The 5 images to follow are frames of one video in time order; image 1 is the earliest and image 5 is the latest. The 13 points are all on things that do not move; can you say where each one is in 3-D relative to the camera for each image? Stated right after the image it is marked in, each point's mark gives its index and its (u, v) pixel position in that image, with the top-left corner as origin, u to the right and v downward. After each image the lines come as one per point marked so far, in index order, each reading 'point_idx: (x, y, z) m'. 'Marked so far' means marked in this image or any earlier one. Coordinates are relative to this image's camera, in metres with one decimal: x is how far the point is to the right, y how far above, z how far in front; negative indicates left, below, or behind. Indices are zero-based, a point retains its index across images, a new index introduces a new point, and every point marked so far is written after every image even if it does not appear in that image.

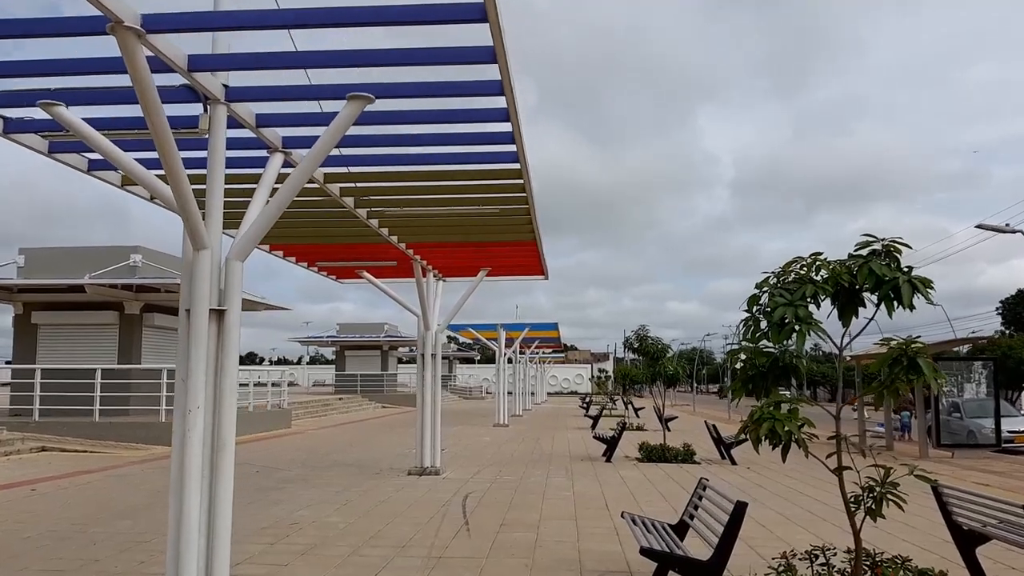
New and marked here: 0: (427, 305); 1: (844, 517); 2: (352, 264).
0: (-1.3, -0.3, +12.1) m
1: (+3.7, -2.6, +8.8) m
2: (-2.5, +0.4, +12.2) m
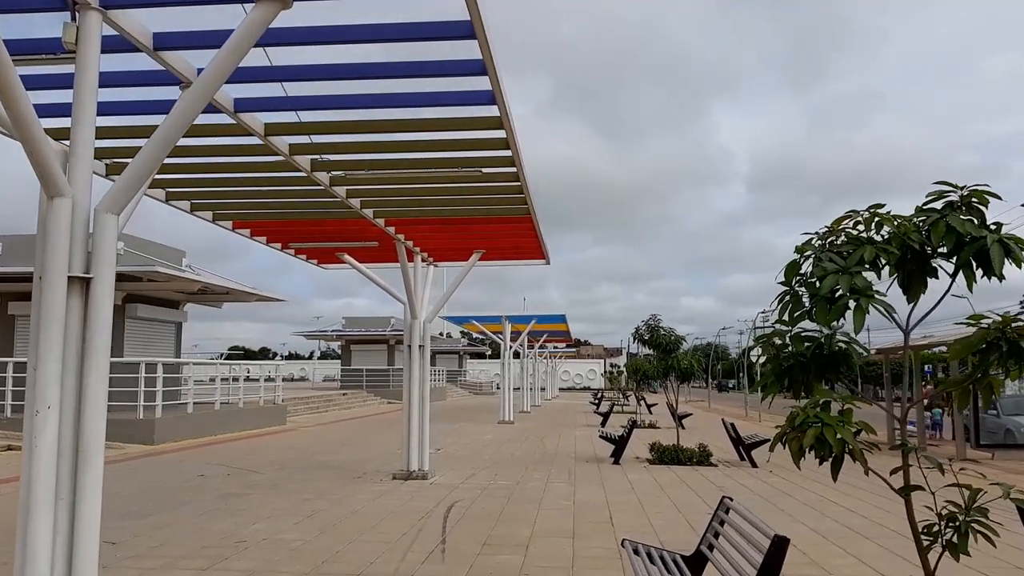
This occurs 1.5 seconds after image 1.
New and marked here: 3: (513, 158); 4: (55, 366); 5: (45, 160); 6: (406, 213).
0: (-1.4, -0.1, +11.0) m
1: (+3.6, -2.4, +7.5) m
2: (-2.6, +0.6, +11.1) m
3: (0.0, +1.3, +8.3) m
4: (-2.0, -0.3, +3.4) m
5: (-2.1, +0.6, +3.4) m
6: (-1.3, +0.9, +10.0) m
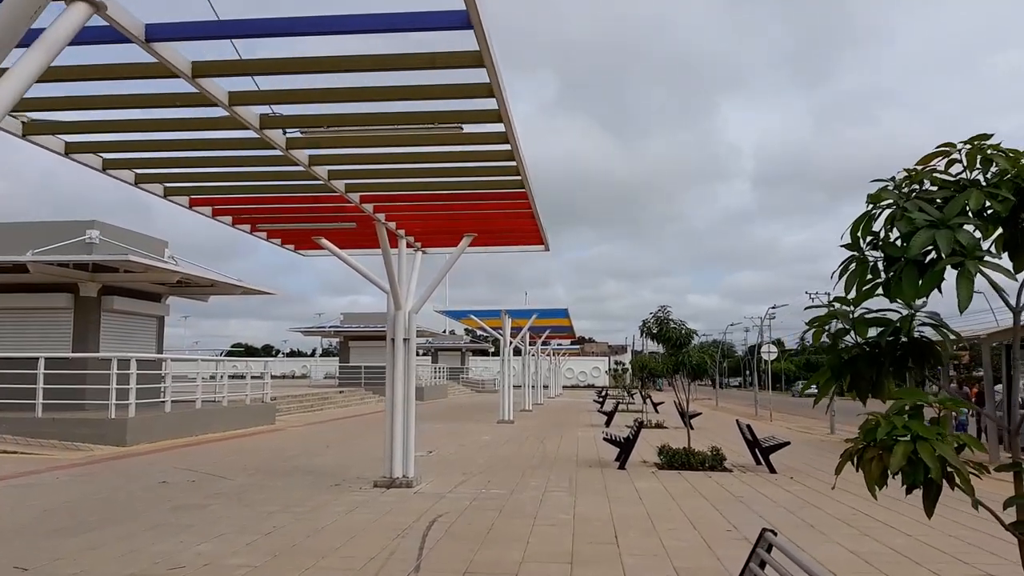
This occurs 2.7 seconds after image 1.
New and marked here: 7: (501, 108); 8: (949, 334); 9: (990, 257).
0: (-1.4, +0.1, +9.9) m
1: (+3.5, -2.2, +6.5) m
2: (-2.6, +0.8, +10.1) m
3: (-0.1, +1.5, +7.2) m
4: (-2.1, -0.2, +2.4) m
5: (-2.2, +0.7, +2.4) m
6: (-1.4, +1.1, +9.0) m
7: (-0.1, +1.4, +6.5) m
8: (+1.7, -0.2, +3.0) m
9: (+1.6, +0.1, +2.6) m
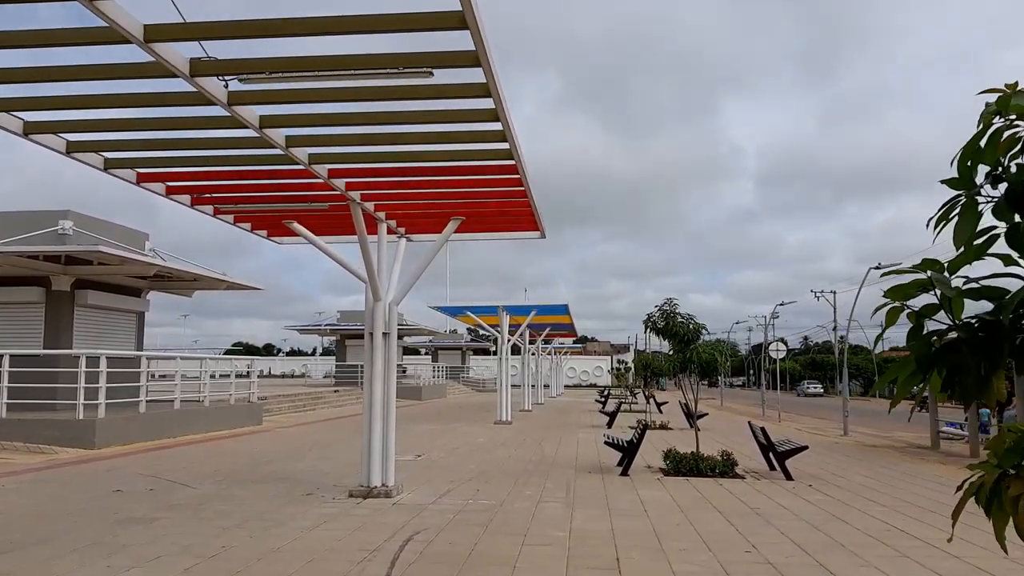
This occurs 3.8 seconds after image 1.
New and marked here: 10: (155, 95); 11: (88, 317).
0: (-1.5, +0.2, +9.0) m
1: (+3.4, -2.1, +5.5) m
2: (-2.7, +0.9, +9.1) m
3: (-0.2, +1.6, +6.3) m
4: (-2.2, -0.1, +1.5) m
5: (-2.3, +0.8, +1.5) m
6: (-1.5, +1.2, +8.0) m
7: (-0.2, +1.6, +5.6) m
8: (+1.6, -0.1, +2.1) m
9: (+1.5, +0.2, +1.7) m
10: (-2.6, +1.4, +5.6) m
11: (-9.0, -0.6, +16.6) m
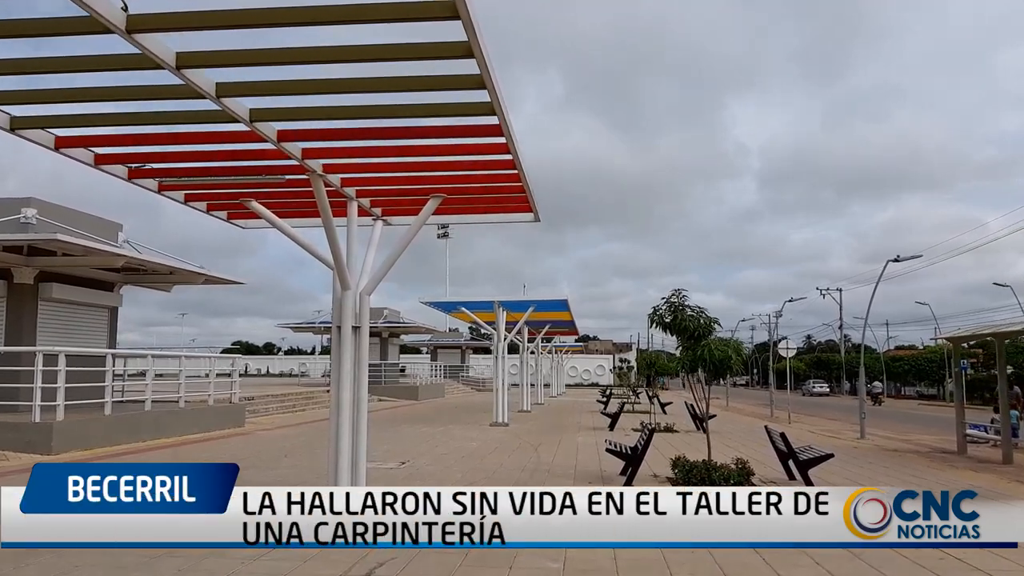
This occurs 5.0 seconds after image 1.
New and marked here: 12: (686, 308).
0: (-1.7, +0.4, +7.9) m
1: (+3.3, -2.0, +4.4) m
2: (-2.8, +1.0, +8.0) m
3: (-0.3, +1.7, +5.2) m
4: (-2.4, 0.0, +0.4) m
5: (-2.4, +1.0, +0.4) m
6: (-1.6, +1.3, +6.9) m
7: (-0.3, +1.7, +4.5) m
8: (+1.5, +0.1, +1.0) m
9: (+1.4, +0.3, +0.6) m
10: (-2.7, +1.5, +4.5) m
11: (-9.1, -0.5, +15.5) m
12: (+2.6, -0.3, +11.7) m
